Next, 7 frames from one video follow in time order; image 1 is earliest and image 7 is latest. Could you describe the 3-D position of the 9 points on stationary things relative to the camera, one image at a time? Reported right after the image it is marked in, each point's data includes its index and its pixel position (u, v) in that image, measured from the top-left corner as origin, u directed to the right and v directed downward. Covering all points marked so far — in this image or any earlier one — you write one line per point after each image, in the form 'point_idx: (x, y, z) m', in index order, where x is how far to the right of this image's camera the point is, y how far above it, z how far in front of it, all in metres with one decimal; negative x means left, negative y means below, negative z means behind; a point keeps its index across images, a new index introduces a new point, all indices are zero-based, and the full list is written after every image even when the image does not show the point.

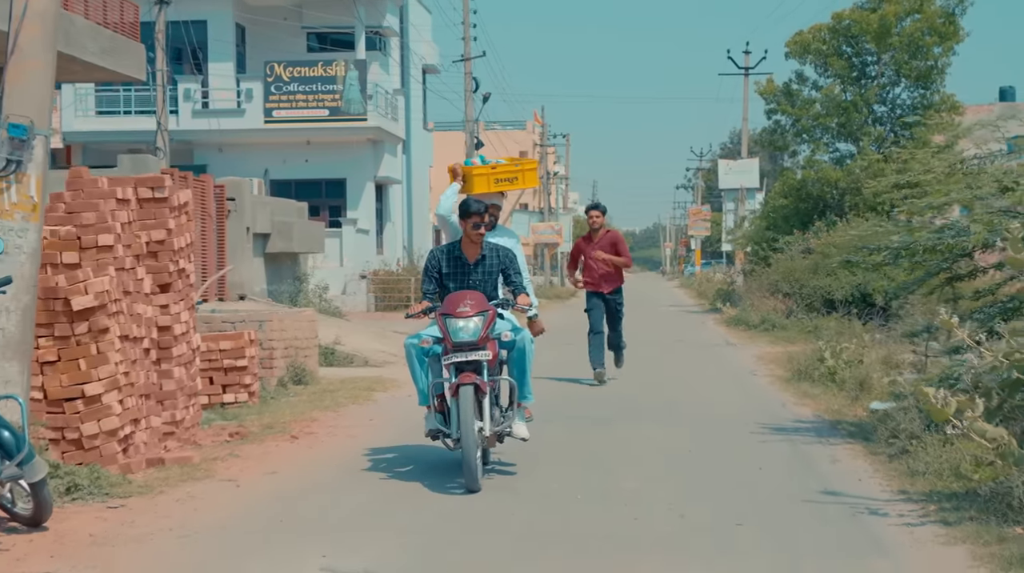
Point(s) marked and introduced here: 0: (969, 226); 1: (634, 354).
0: (+3.0, +0.5, +8.6) m
1: (+1.6, -0.9, +16.7) m
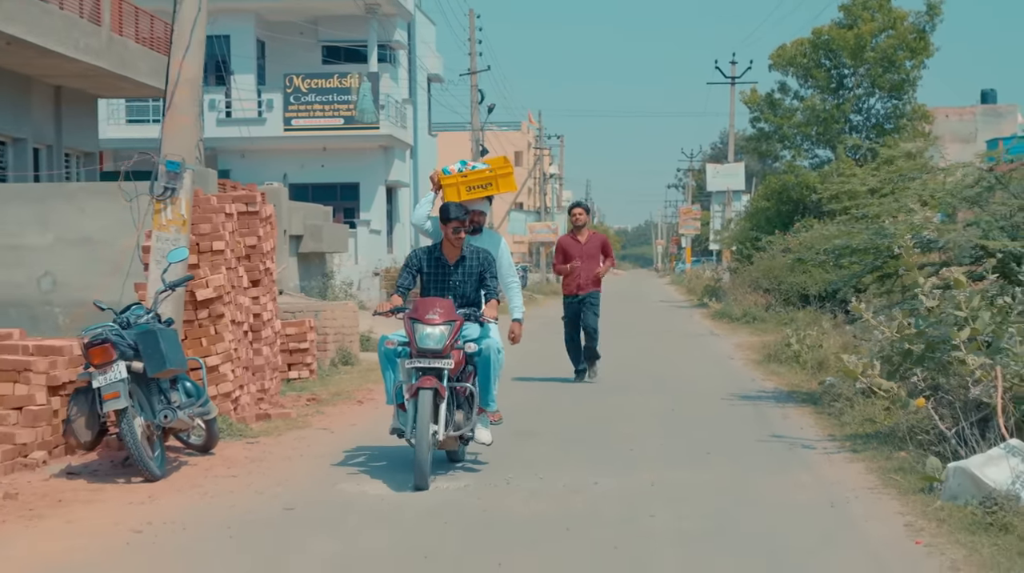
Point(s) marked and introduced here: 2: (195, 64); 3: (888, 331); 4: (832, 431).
0: (+3.2, +0.5, +11.1) m
1: (+1.8, -0.9, +19.1) m
2: (-2.4, +1.7, +9.9) m
3: (+2.8, -0.3, +9.2) m
4: (+2.4, -1.1, +9.6) m
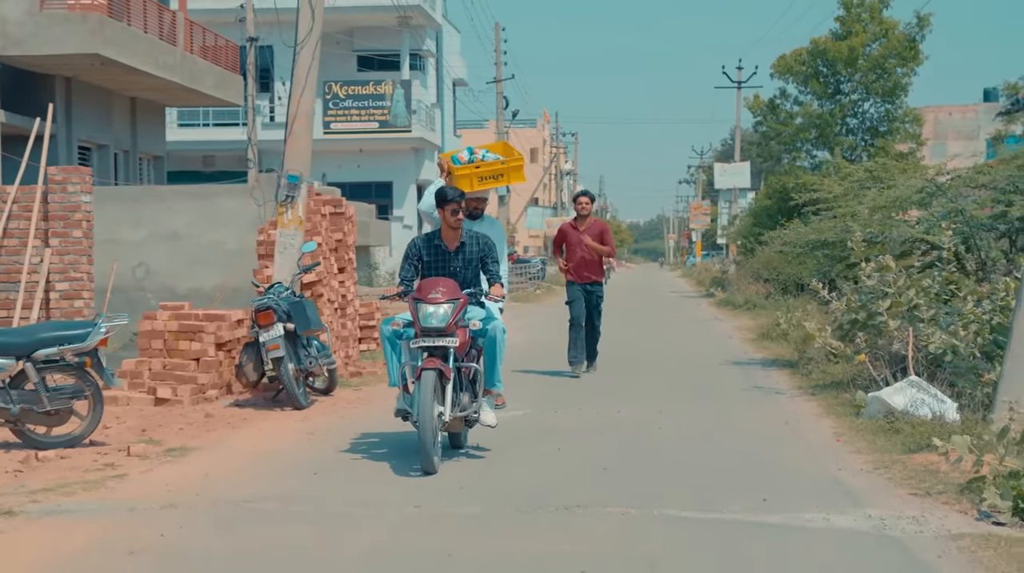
0: (+3.6, +0.7, +13.9) m
1: (+2.3, -0.7, +22.0) m
2: (-2.0, +1.9, +12.7) m
3: (+3.1, -0.2, +12.1) m
4: (+2.8, -0.9, +12.5) m
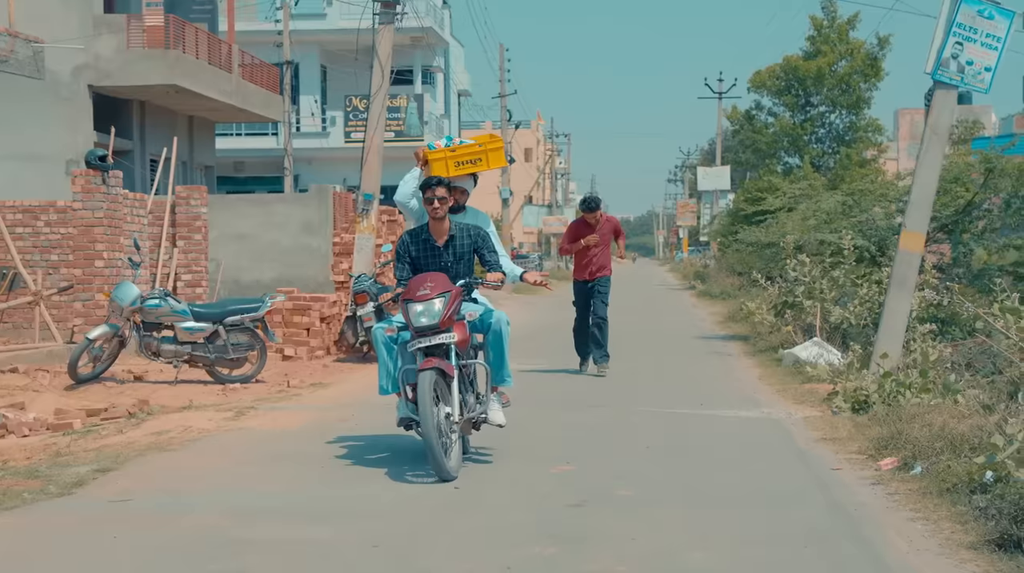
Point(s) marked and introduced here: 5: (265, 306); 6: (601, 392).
0: (+3.8, +0.8, +18.1) m
1: (+2.4, -0.5, +26.1) m
2: (-1.7, +2.0, +16.8) m
3: (+3.4, -0.1, +16.2) m
4: (+3.0, -0.8, +16.6) m
5: (-2.4, -0.2, +12.5) m
6: (+0.8, -1.0, +12.1) m
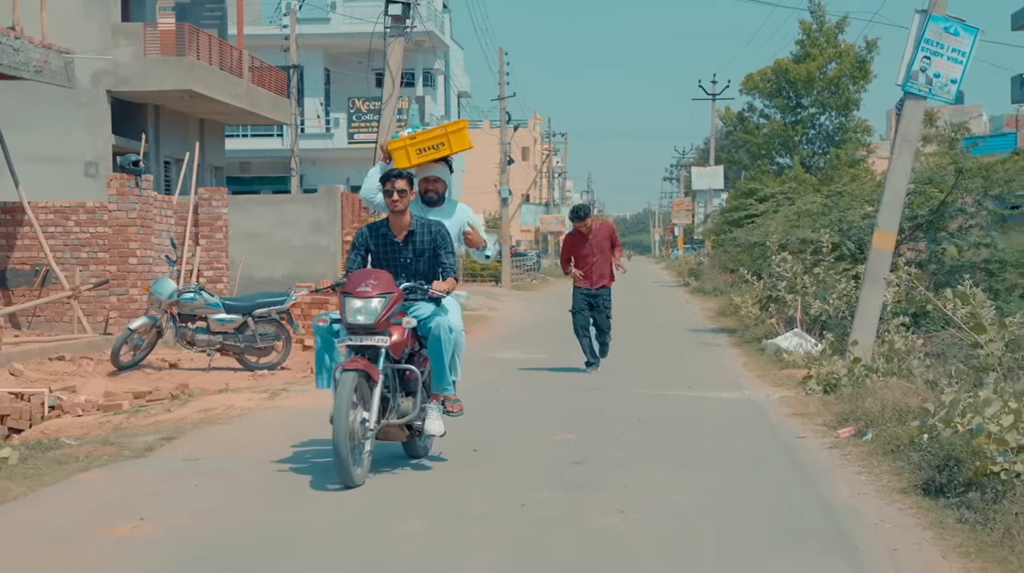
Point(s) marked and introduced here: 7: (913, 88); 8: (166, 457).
0: (+3.9, +0.9, +19.2) m
1: (+2.5, -0.4, +27.3) m
2: (-1.7, +2.0, +18.0) m
3: (+3.4, 0.0, +17.4) m
4: (+3.1, -0.7, +17.8) m
5: (-2.4, -0.1, +13.6) m
6: (+0.9, -0.9, +13.2) m
7: (+4.3, +2.1, +13.7) m
8: (-2.1, -1.0, +7.7) m
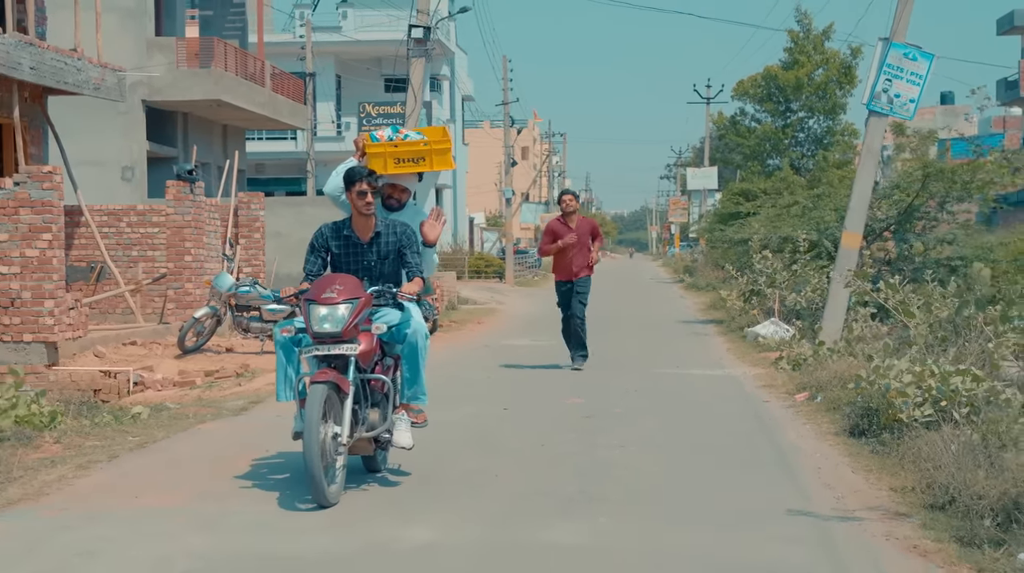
0: (+4.0, +0.9, +21.2) m
1: (+2.6, -0.3, +29.3) m
2: (-1.6, +2.1, +20.0) m
3: (+3.6, +0.1, +19.4) m
4: (+3.2, -0.7, +19.8) m
5: (-2.2, -0.1, +15.6) m
6: (+1.0, -0.9, +15.2) m
7: (+4.5, +2.2, +15.7) m
8: (-1.9, -1.0, +9.7) m
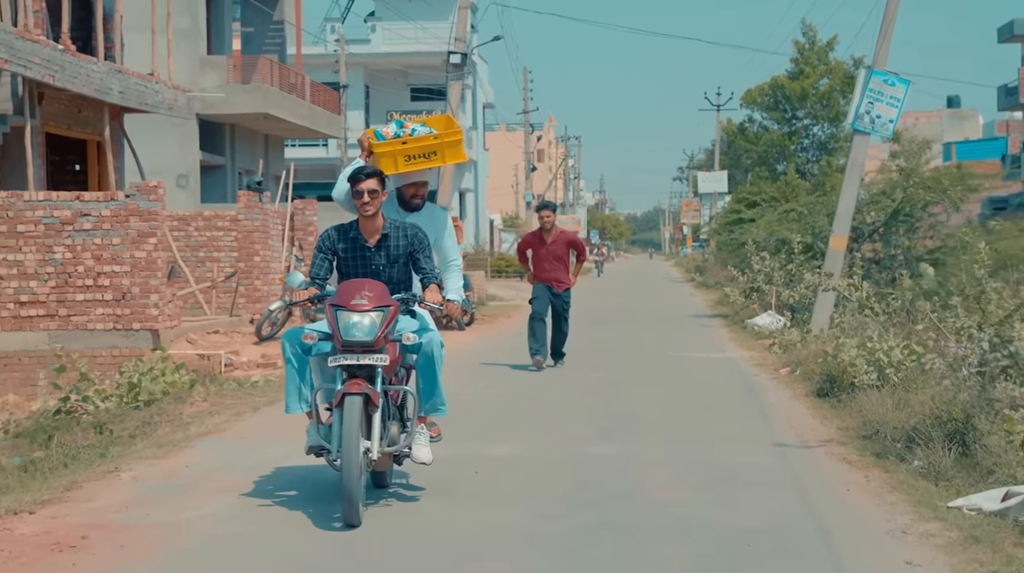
0: (+4.5, +1.0, +23.6) m
1: (+3.1, -0.3, +31.7) m
2: (-1.1, +2.2, +22.4) m
3: (+4.1, +0.1, +21.8) m
4: (+3.7, -0.6, +22.2) m
5: (-1.8, 0.0, +18.1) m
6: (+1.5, -0.8, +17.6) m
7: (+4.9, +2.2, +18.1) m
8: (-1.6, -0.9, +12.2) m
